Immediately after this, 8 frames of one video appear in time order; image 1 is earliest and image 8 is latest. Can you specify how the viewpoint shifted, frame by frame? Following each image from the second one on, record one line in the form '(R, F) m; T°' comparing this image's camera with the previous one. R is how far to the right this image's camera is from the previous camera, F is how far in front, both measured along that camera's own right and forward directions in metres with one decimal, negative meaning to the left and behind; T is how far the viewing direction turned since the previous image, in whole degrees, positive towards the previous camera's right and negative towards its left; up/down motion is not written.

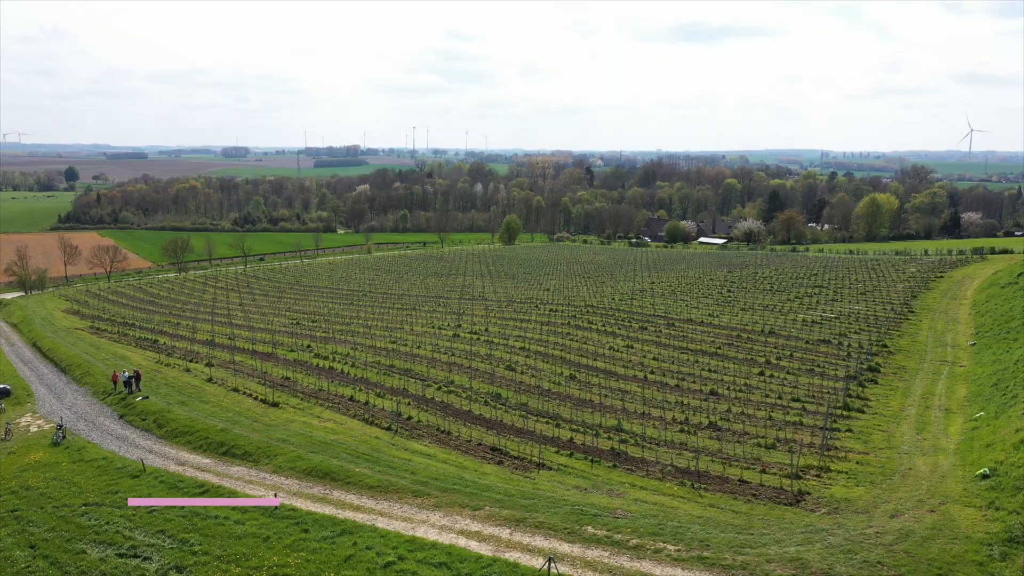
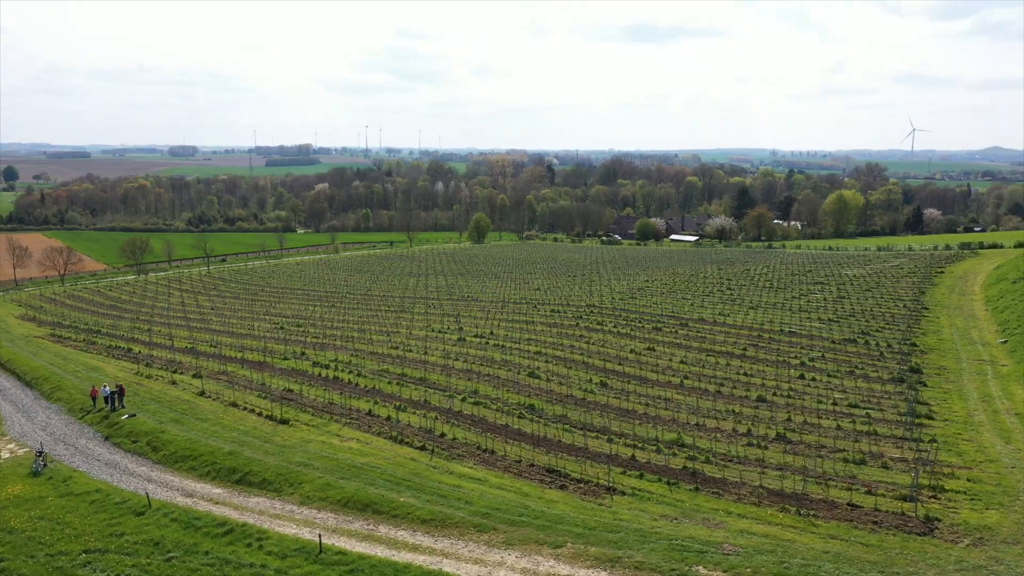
(-2.7, +2.7) m; +3°
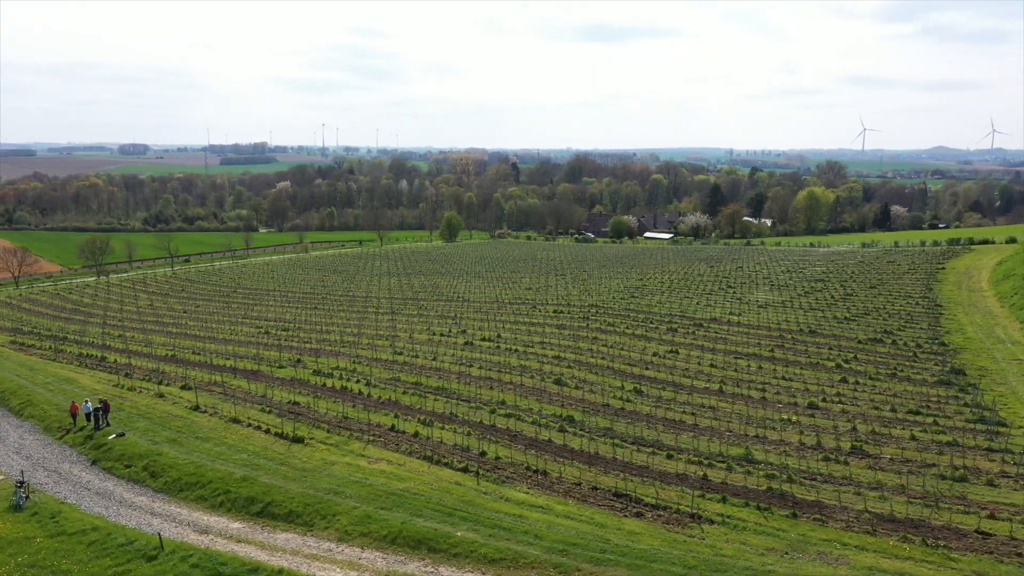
(-2.4, +2.5) m; +3°
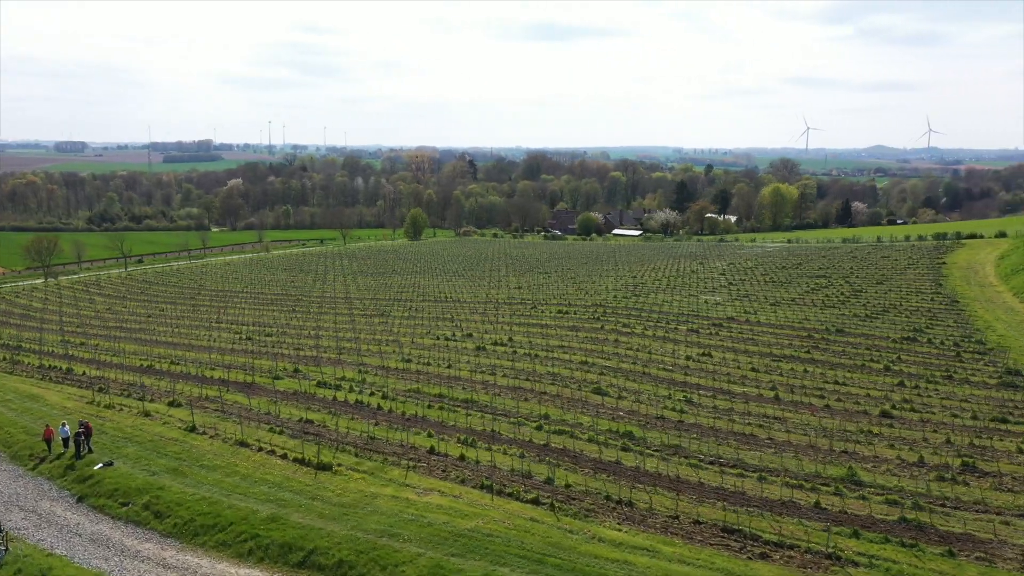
(-2.8, +3.0) m; +3°
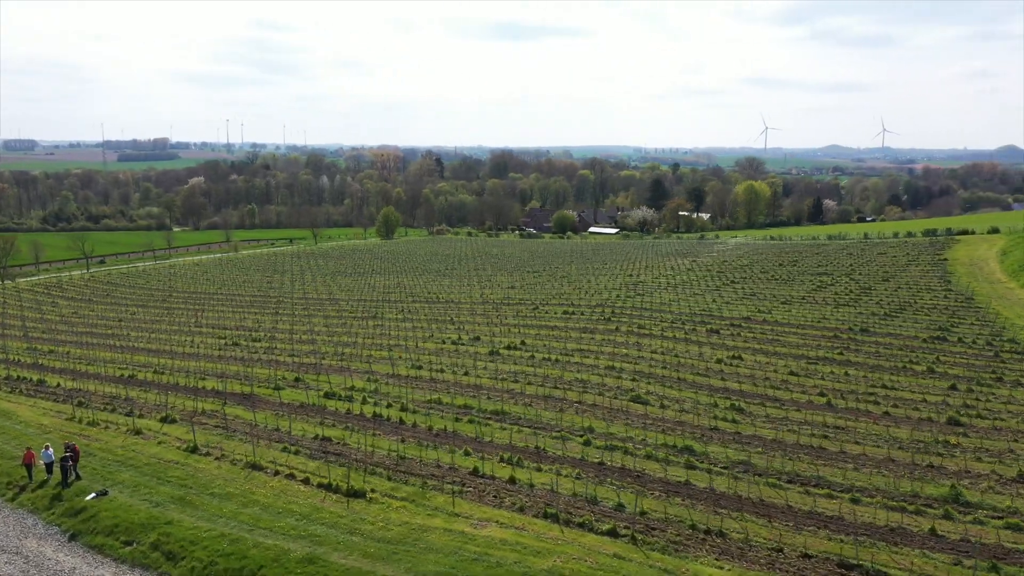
(-2.1, +2.3) m; +3°
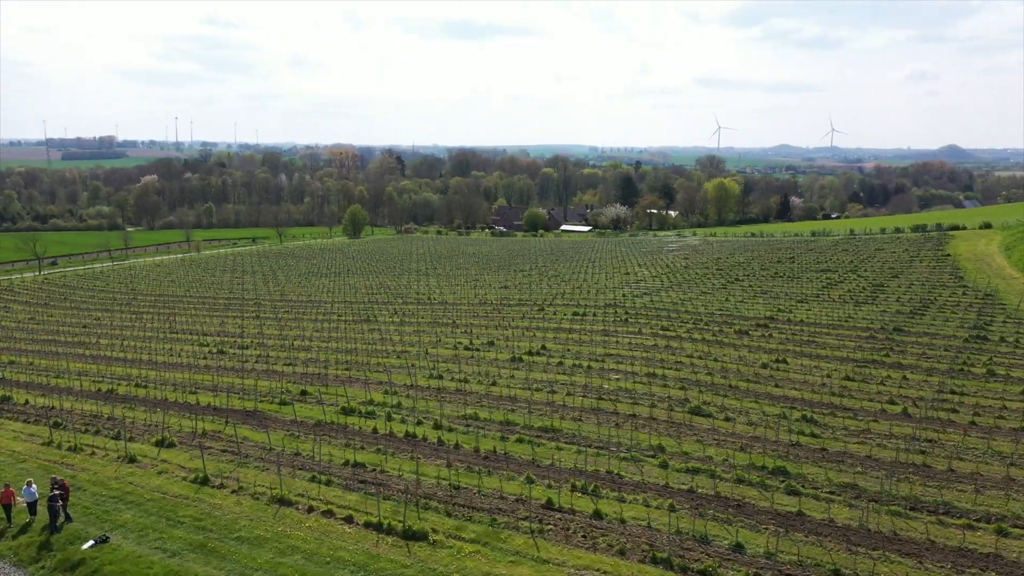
(-2.5, +2.8) m; +3°
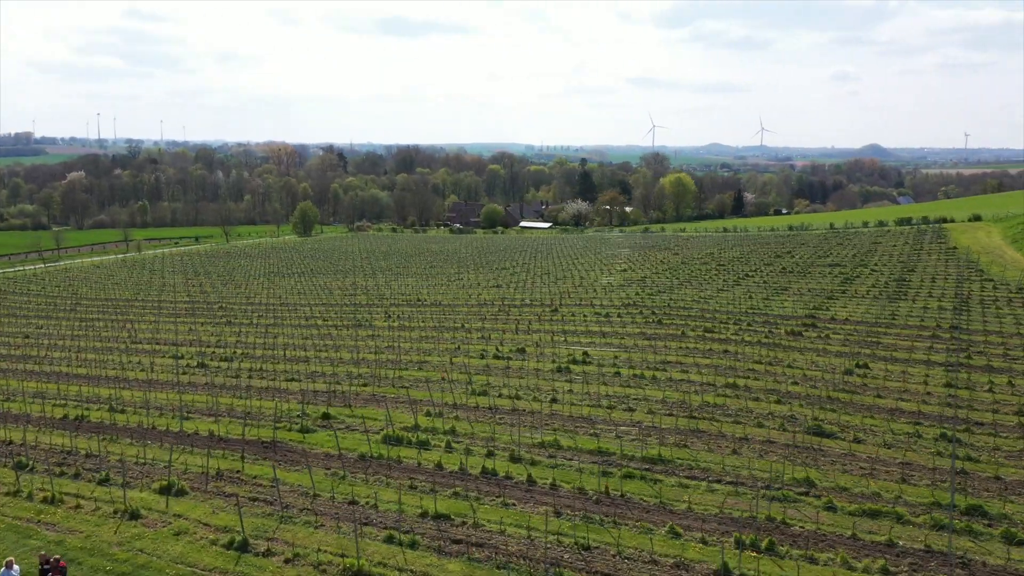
(-3.5, +4.1) m; +4°
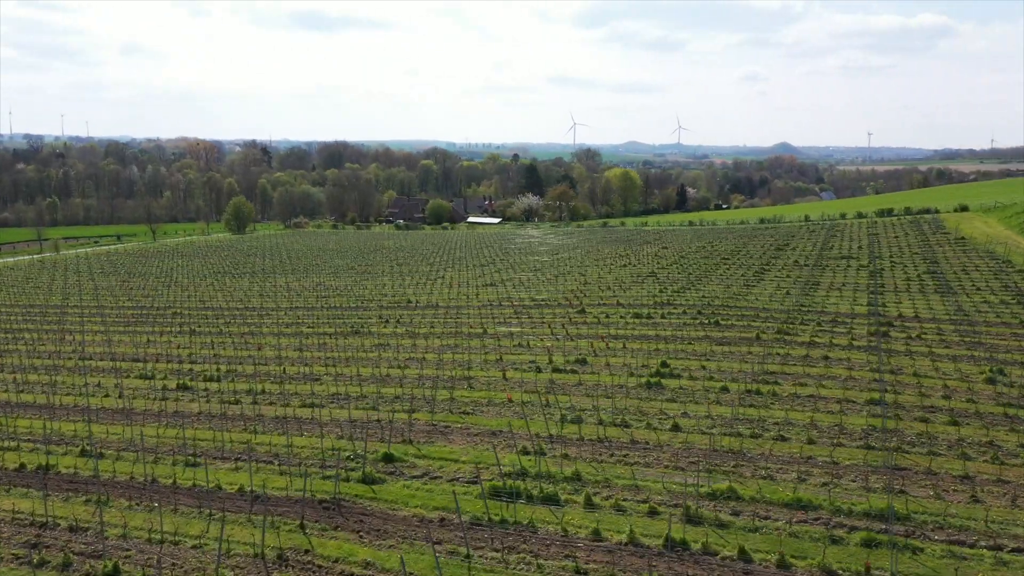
(-4.2, +5.0) m; +6°
